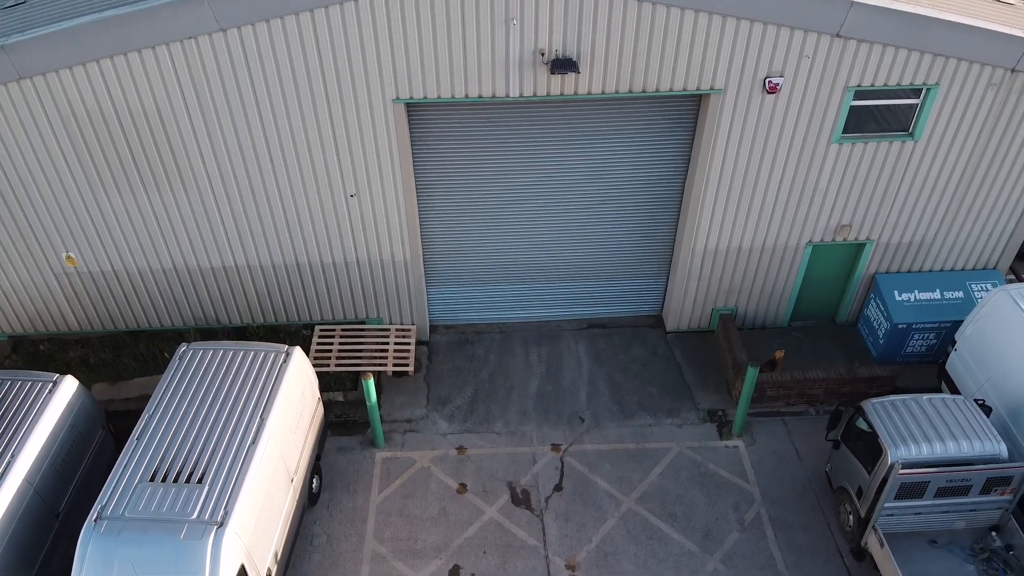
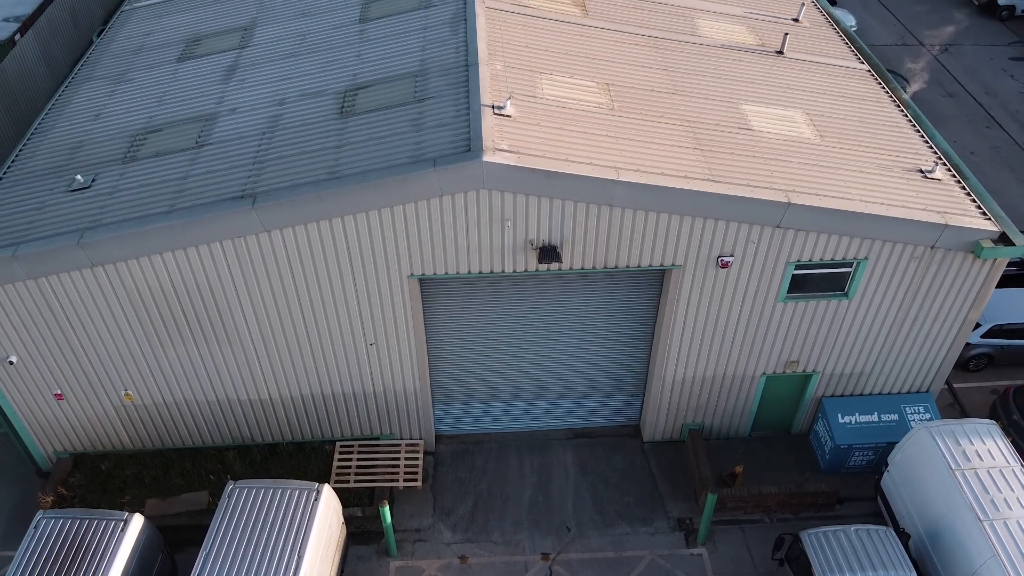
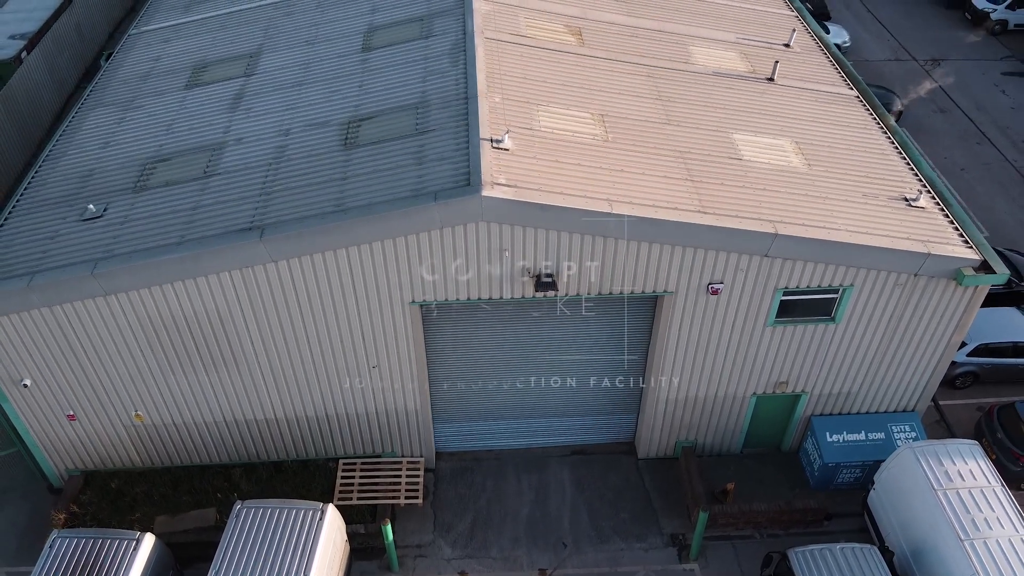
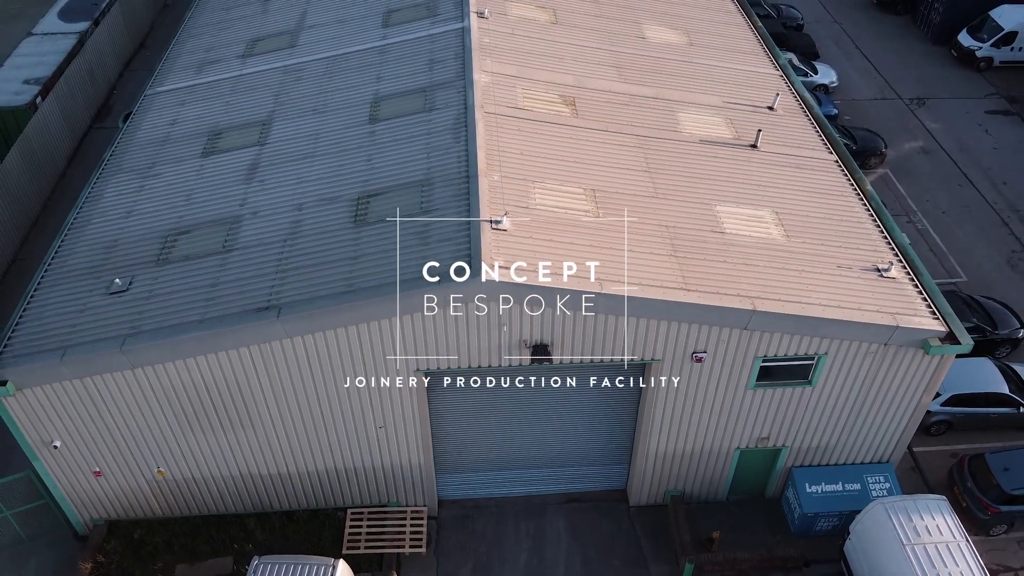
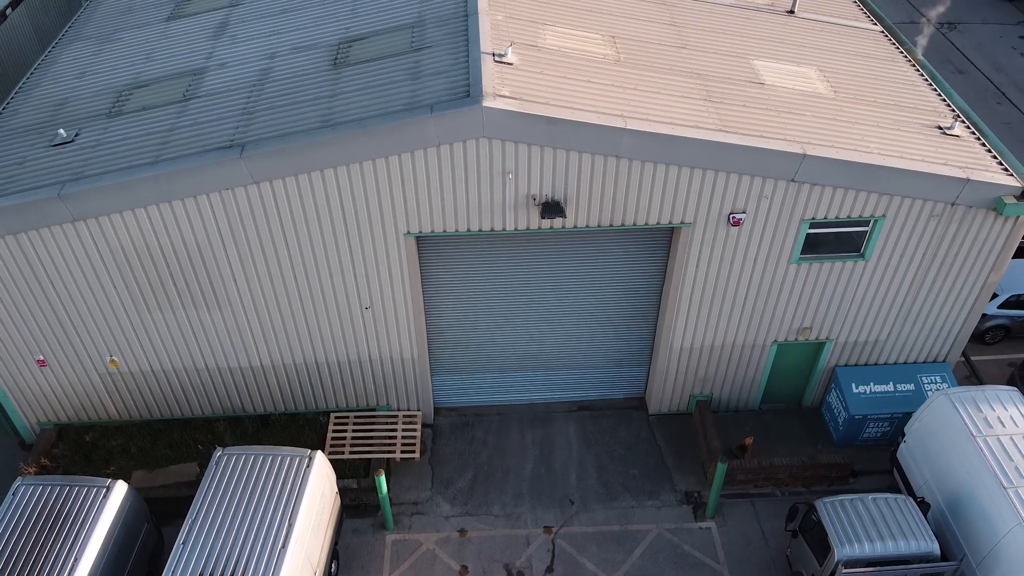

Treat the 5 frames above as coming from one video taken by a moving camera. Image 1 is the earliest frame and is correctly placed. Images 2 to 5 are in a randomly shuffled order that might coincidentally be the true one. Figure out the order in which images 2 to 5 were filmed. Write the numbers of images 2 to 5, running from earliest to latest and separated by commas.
5, 2, 3, 4
